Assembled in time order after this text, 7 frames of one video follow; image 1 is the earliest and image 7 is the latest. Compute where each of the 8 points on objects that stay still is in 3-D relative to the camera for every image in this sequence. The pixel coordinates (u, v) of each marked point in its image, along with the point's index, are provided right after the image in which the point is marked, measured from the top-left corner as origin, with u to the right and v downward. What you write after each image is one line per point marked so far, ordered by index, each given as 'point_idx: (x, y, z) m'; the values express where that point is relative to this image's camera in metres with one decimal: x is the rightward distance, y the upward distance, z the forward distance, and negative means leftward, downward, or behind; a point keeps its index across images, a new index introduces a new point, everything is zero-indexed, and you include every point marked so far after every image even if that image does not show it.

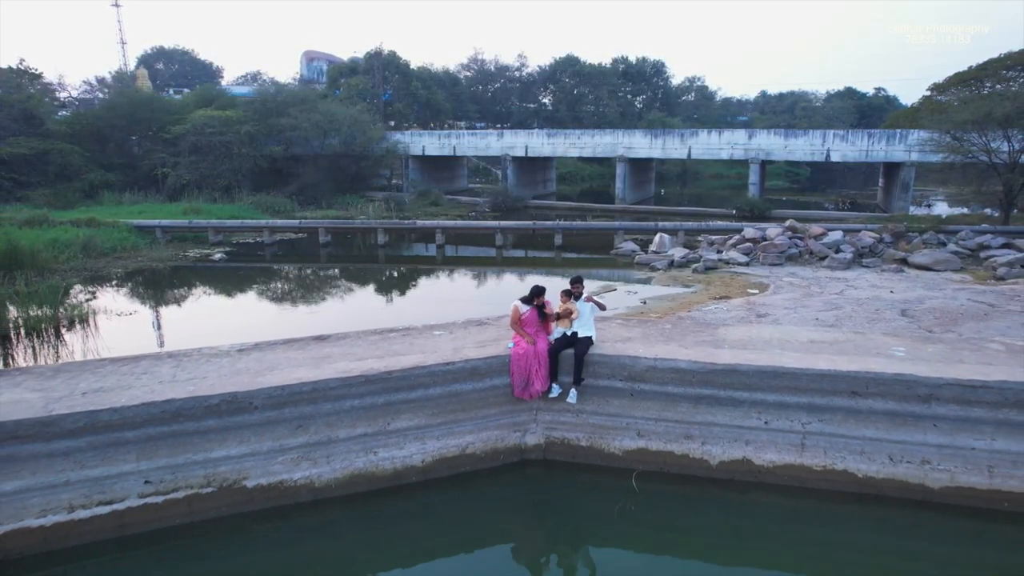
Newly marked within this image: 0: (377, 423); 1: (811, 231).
0: (-0.7, -0.7, +3.7) m
1: (+6.4, +1.2, +12.9) m
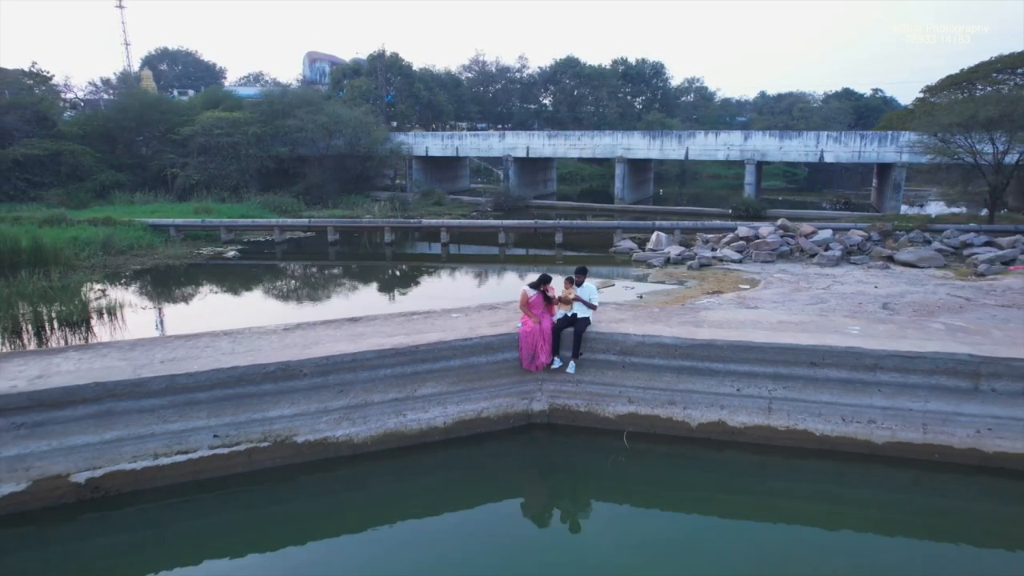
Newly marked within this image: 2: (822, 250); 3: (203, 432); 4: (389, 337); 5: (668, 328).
0: (-0.7, -0.6, +4.2) m
1: (+6.4, +1.3, +13.4) m
2: (+6.4, +0.8, +12.4) m
3: (-1.9, -0.8, +3.7) m
4: (-0.9, -0.3, +4.6) m
5: (+1.3, -0.3, +4.7) m
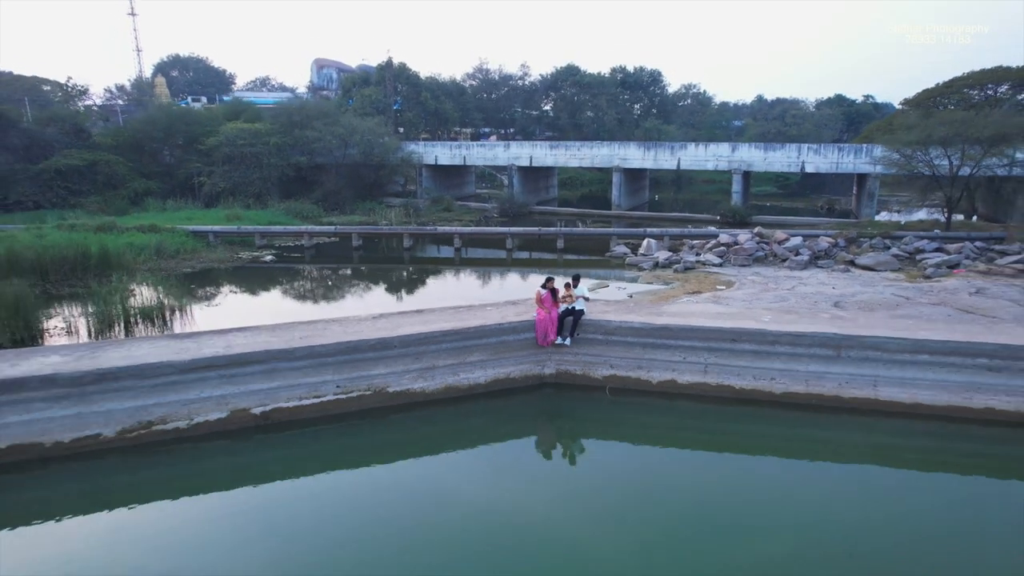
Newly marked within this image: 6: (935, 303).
0: (-0.5, -0.7, +5.8) m
1: (+6.6, +1.3, +15.0) m
2: (+6.6, +0.8, +14.0) m
3: (-1.8, -0.8, +5.3) m
4: (-0.7, -0.3, +6.2) m
5: (+1.4, -0.3, +6.3) m
6: (+7.1, -0.2, +10.1) m
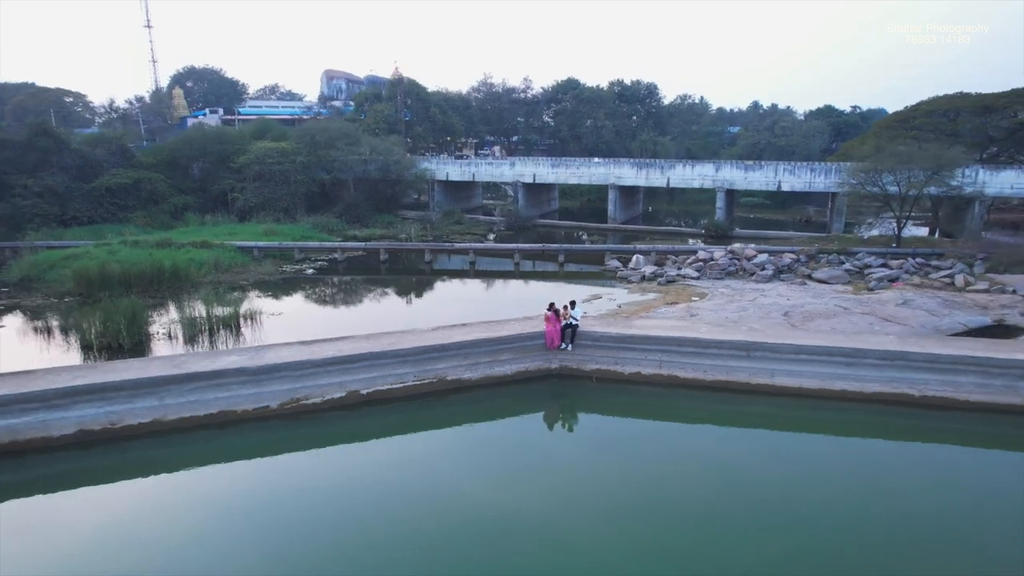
0: (-0.3, -0.9, +8.2) m
1: (+6.8, +1.0, +17.4) m
2: (+6.8, +0.5, +16.4) m
3: (-1.6, -1.1, +7.7) m
4: (-0.5, -0.6, +8.6) m
5: (+1.6, -0.6, +8.7) m
6: (+7.4, -0.5, +12.4) m
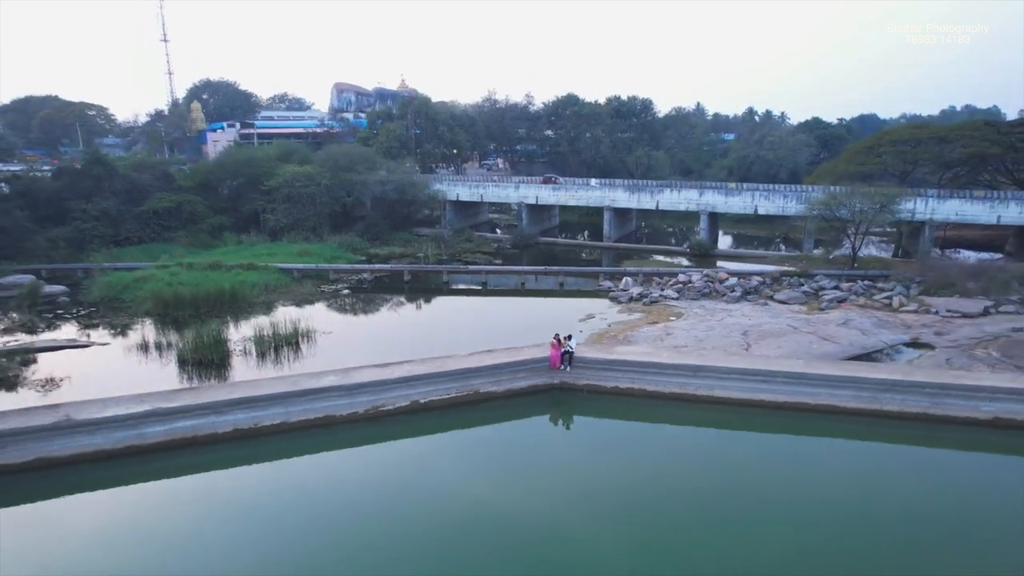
0: (-0.1, -1.6, +11.0) m
1: (+7.0, +0.4, +20.2) m
2: (+7.0, -0.1, +19.2) m
3: (-1.3, -1.8, +10.5) m
4: (-0.3, -1.3, +11.5) m
5: (+1.9, -1.2, +11.6) m
6: (+7.6, -1.1, +15.3) m
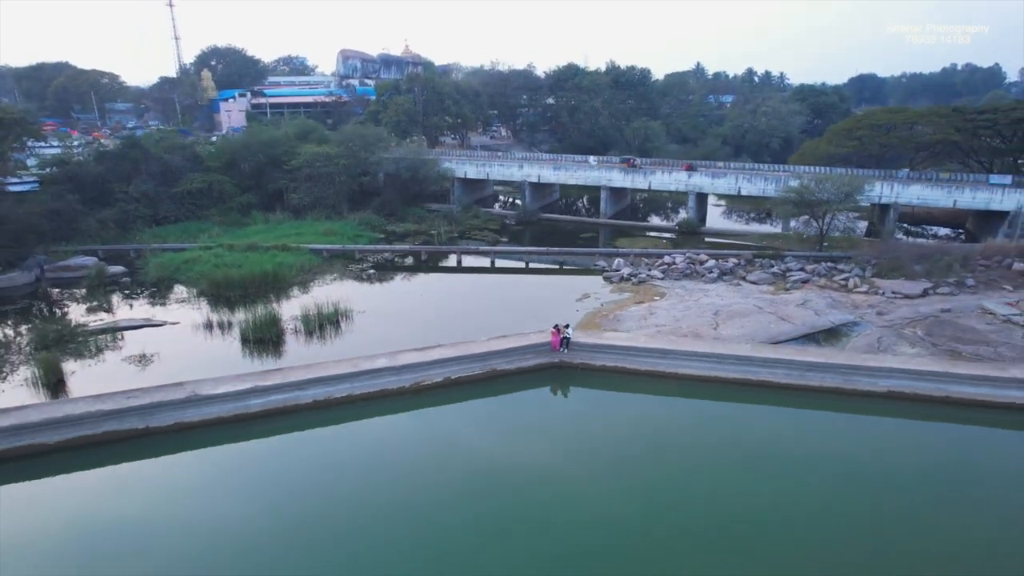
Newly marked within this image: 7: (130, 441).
0: (+0.2, -1.5, +13.9) m
1: (+7.3, +1.2, +22.9) m
2: (+7.3, +0.6, +22.0) m
3: (-1.1, -1.7, +13.4) m
4: (-0.1, -1.2, +14.3) m
5: (+2.1, -1.1, +14.4) m
6: (+7.8, -0.7, +18.1) m
7: (-7.1, -2.9, +11.1) m
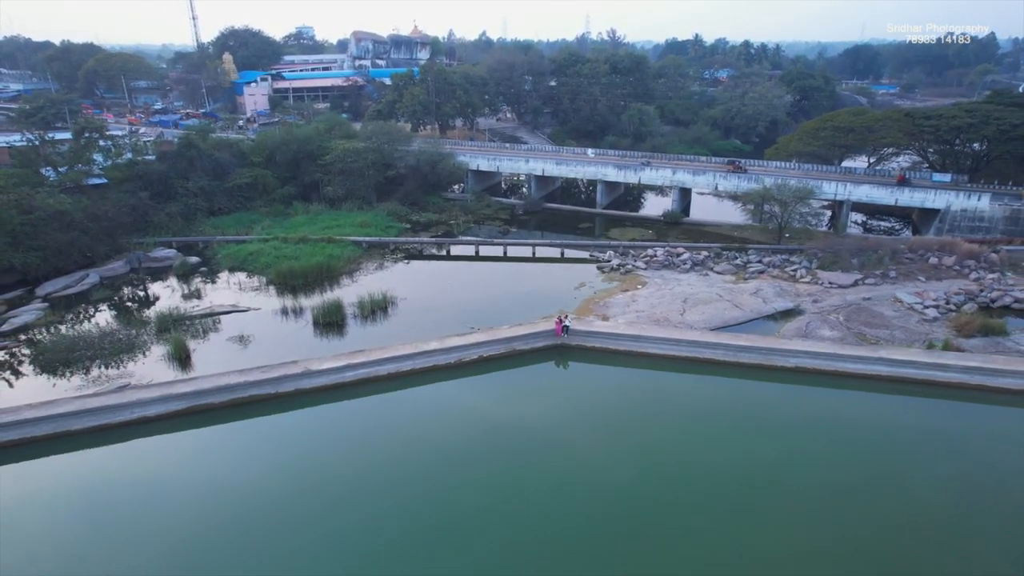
0: (+0.6, -1.6, +18.8) m
1: (+7.7, +1.8, +27.6) m
2: (+7.7, +1.1, +26.7) m
3: (-0.7, -1.8, +18.3) m
4: (+0.4, -1.2, +19.2) m
5: (+2.5, -1.1, +19.3) m
6: (+8.2, -0.5, +22.9) m
7: (-6.6, -3.1, +16.0) m
